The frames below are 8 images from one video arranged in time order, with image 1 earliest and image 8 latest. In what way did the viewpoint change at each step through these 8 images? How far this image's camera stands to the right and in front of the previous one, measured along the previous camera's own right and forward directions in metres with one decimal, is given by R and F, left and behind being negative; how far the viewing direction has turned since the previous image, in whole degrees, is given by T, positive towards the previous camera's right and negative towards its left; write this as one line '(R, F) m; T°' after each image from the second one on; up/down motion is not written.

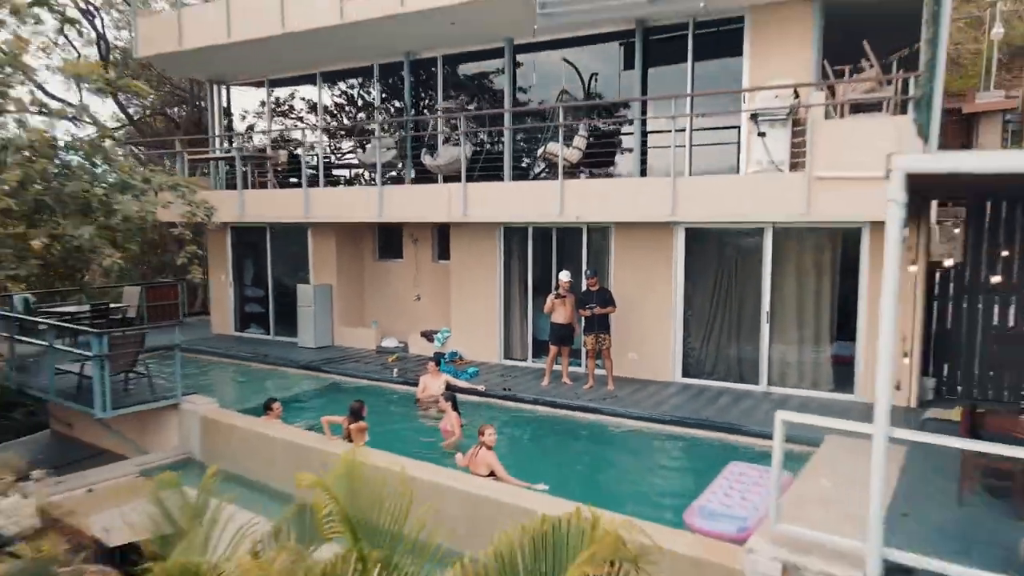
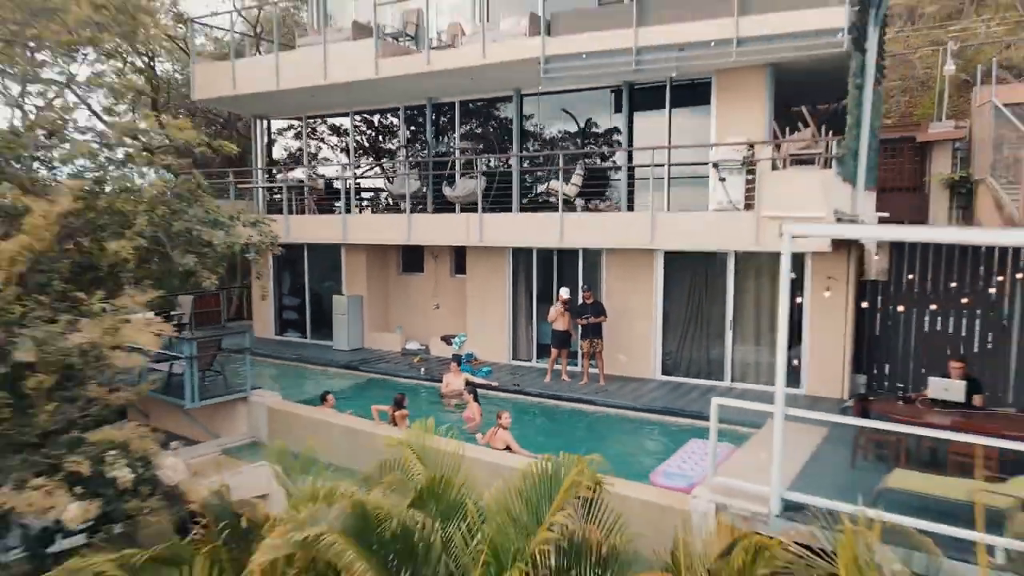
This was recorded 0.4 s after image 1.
(-0.1, -1.5) m; 0°
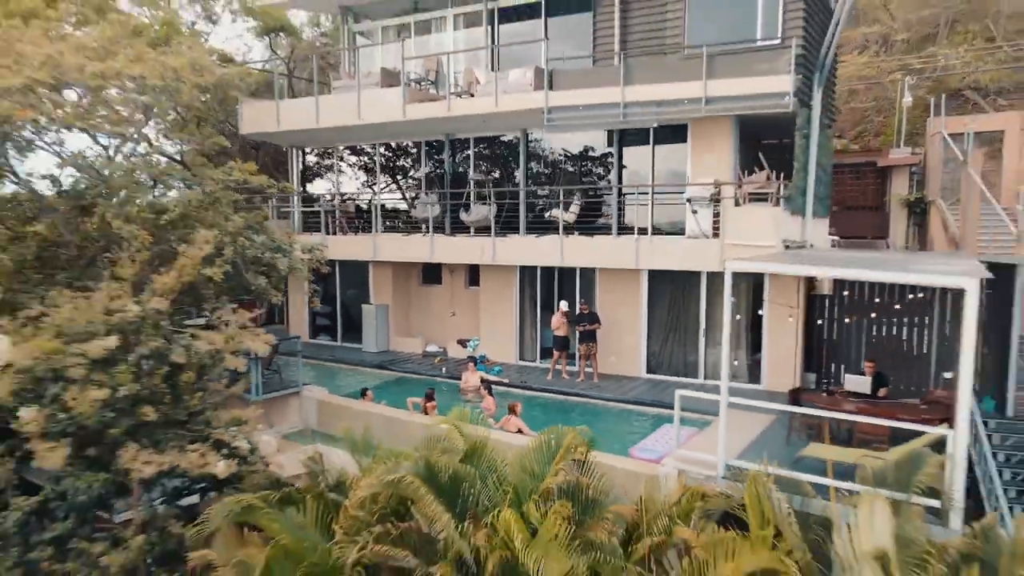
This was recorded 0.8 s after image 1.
(-0.1, -1.6) m; 0°
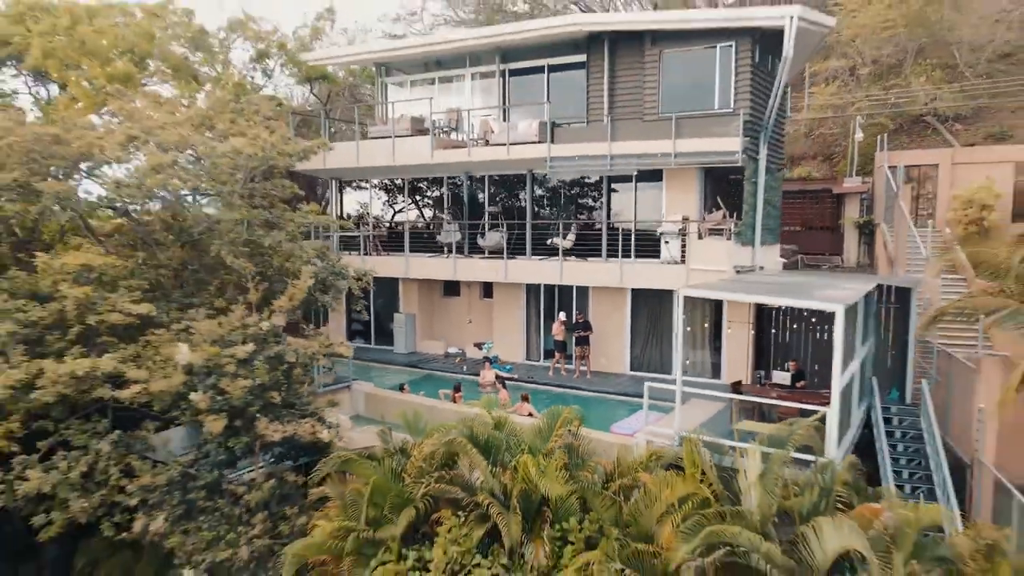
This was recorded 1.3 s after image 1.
(-0.2, -2.4) m; 0°
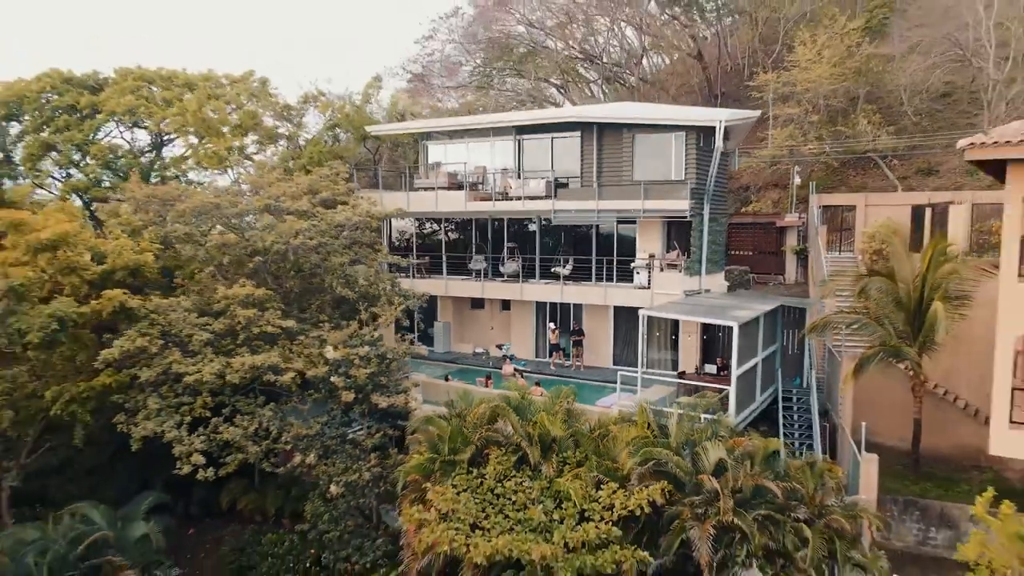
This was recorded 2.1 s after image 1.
(-0.3, -4.5) m; 0°
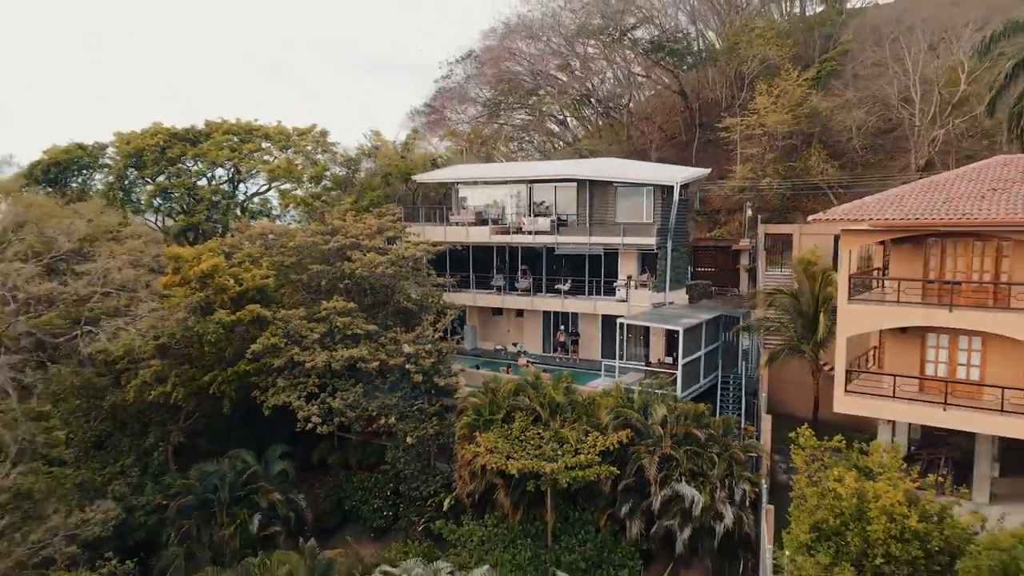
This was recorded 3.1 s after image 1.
(-0.4, -5.7) m; 0°
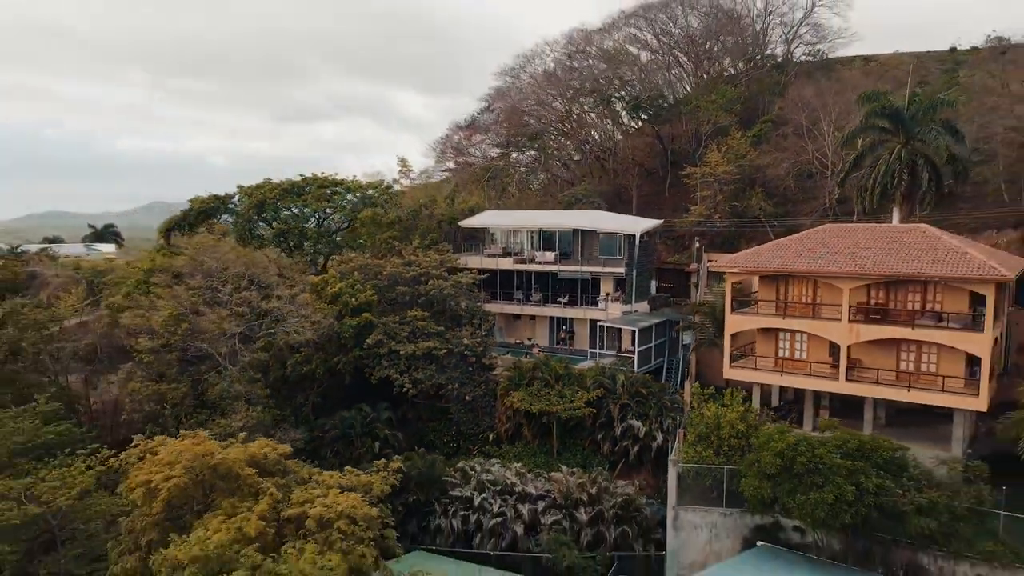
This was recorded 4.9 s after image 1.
(-0.8, -10.6) m; 0°
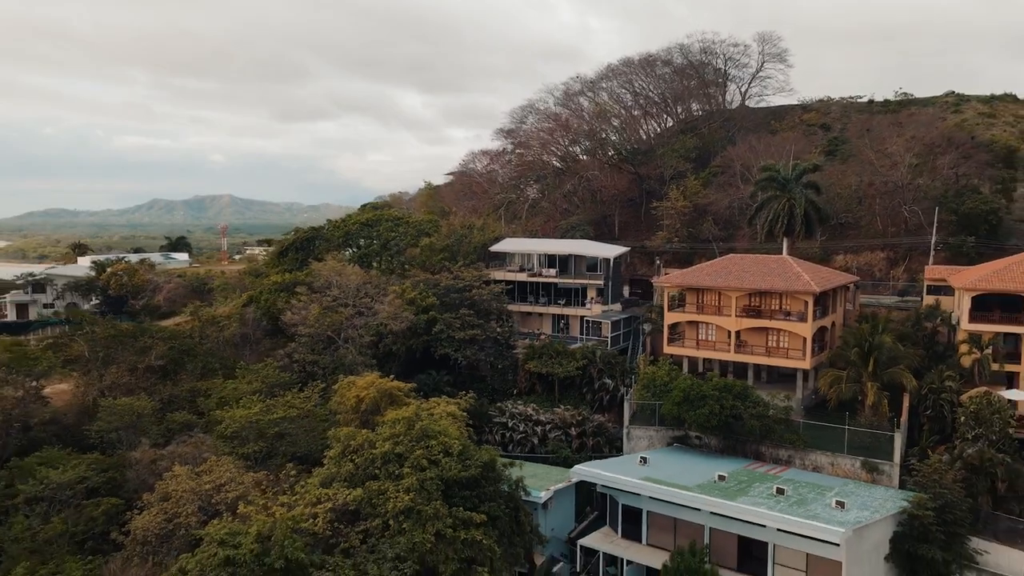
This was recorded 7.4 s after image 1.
(-1.0, -14.9) m; 0°
